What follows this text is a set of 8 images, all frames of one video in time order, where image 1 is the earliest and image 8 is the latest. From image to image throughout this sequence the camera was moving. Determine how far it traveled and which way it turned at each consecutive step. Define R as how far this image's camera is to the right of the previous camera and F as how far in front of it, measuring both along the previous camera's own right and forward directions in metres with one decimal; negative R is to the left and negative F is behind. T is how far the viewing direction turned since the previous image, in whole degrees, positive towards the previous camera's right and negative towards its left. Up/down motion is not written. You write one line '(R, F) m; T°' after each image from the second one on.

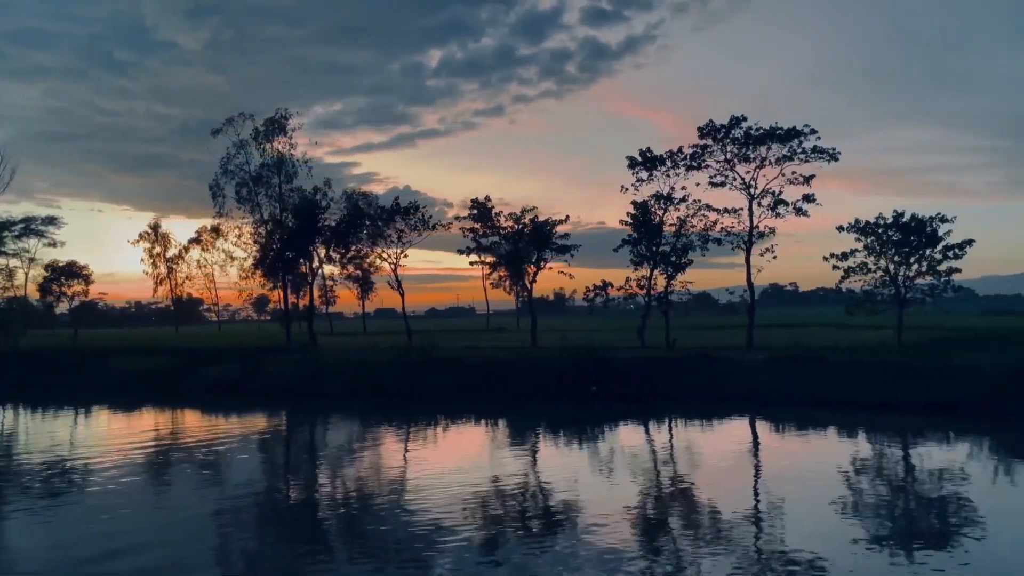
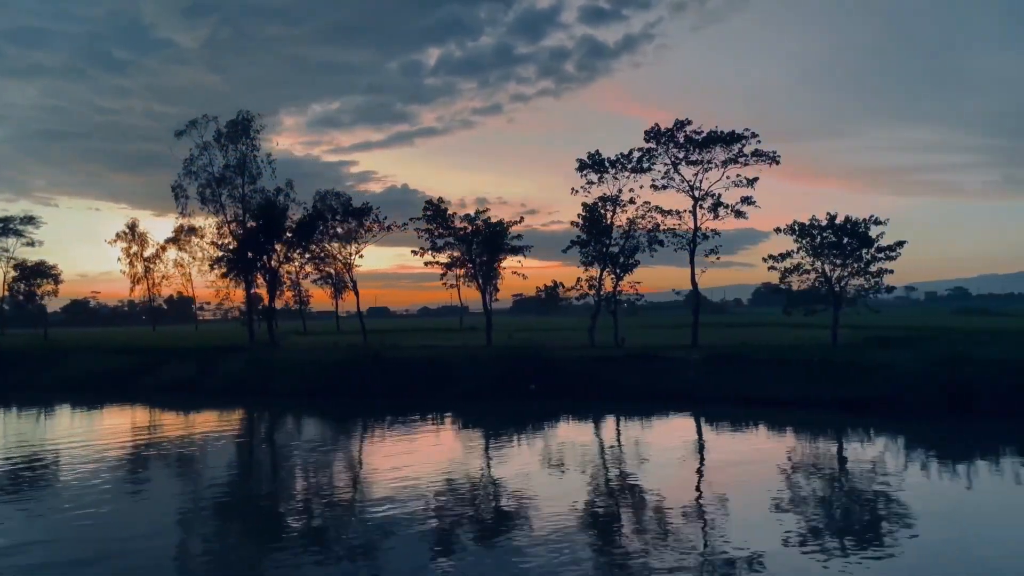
(+1.3, -0.4) m; 0°
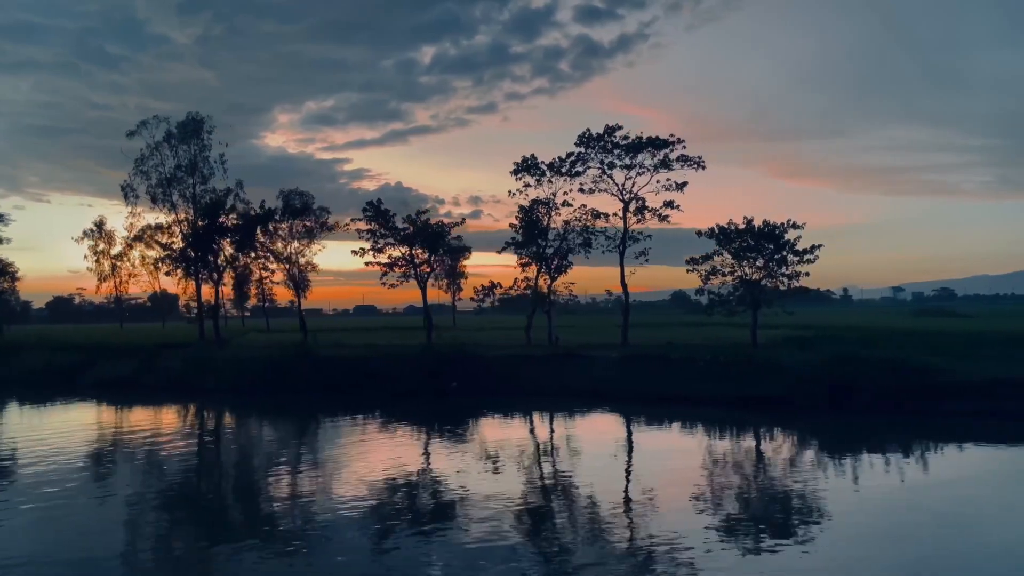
(+1.6, -0.5) m; 0°
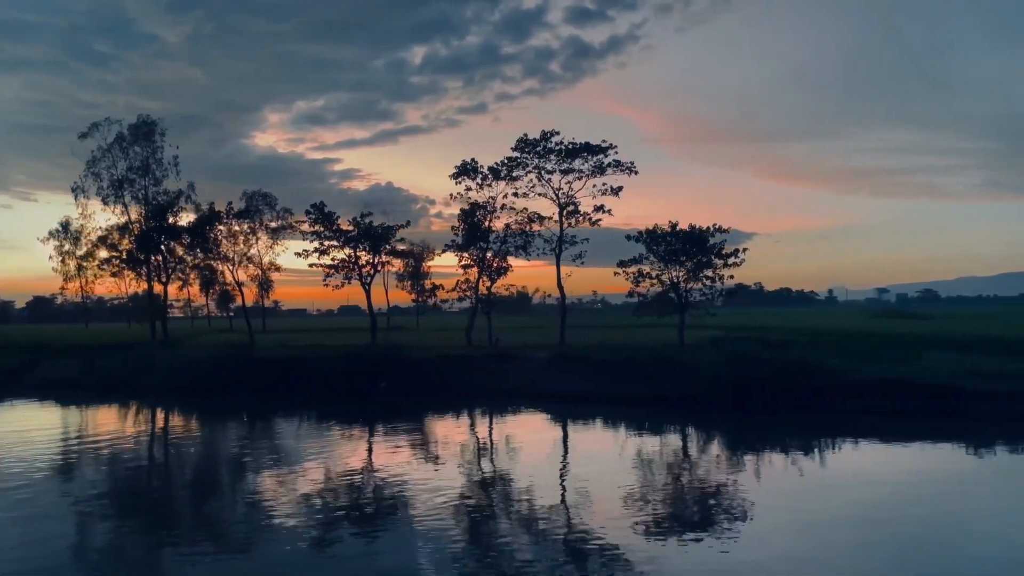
(+1.5, -0.4) m; +1°
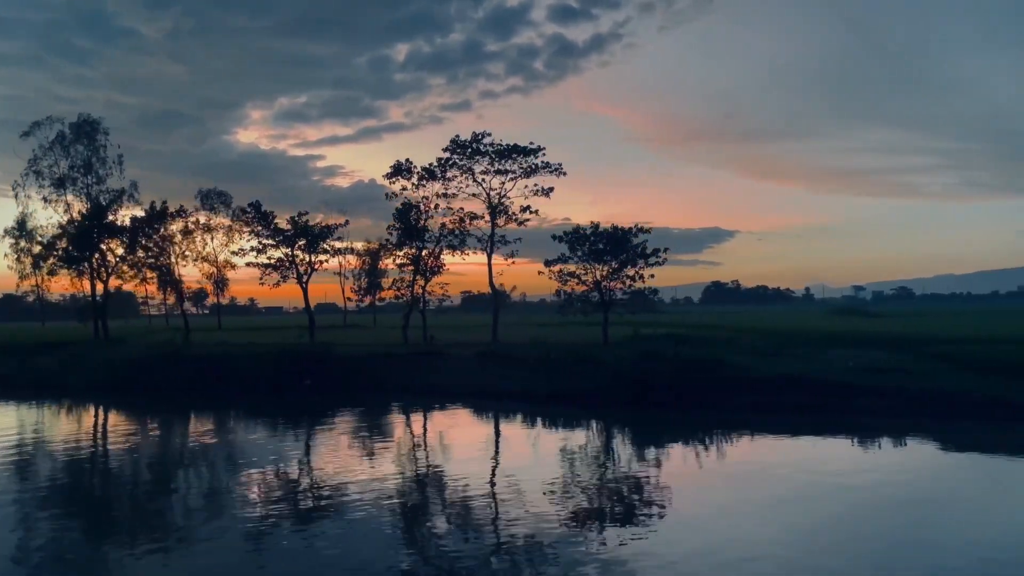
(+1.5, -0.4) m; +1°
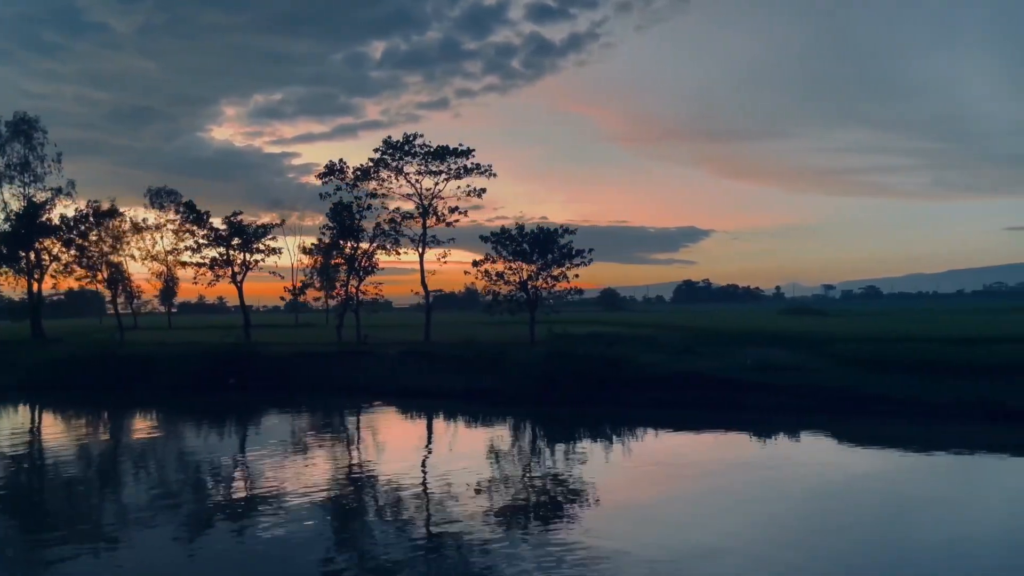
(+1.3, -0.3) m; +2°
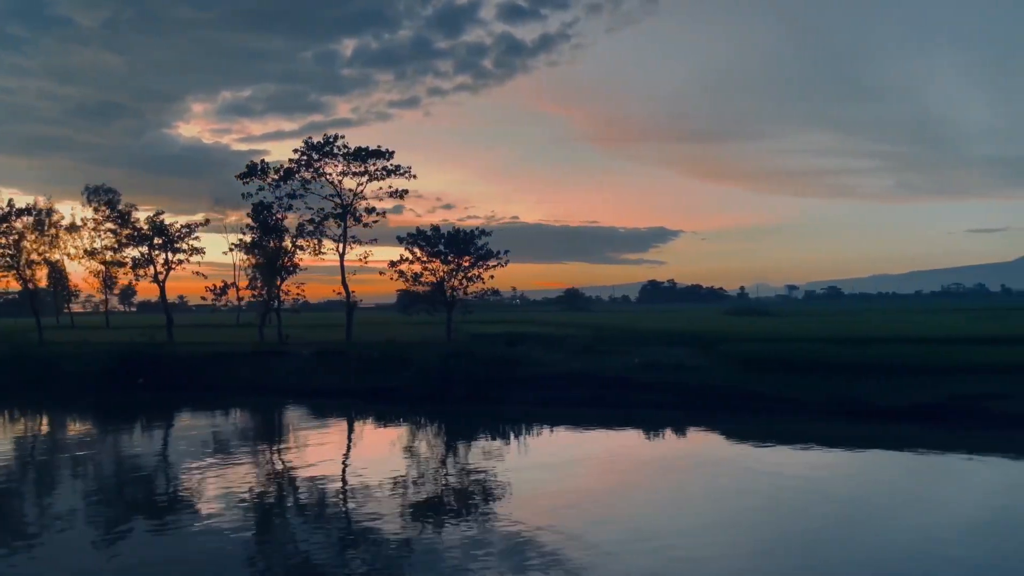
(+1.5, -0.3) m; +2°
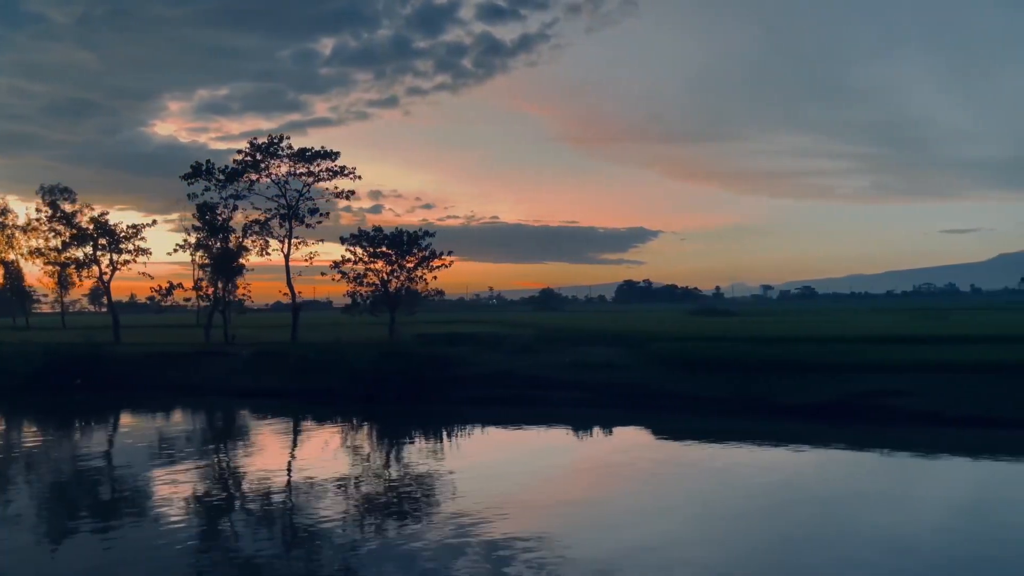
(+1.0, -0.2) m; +1°
